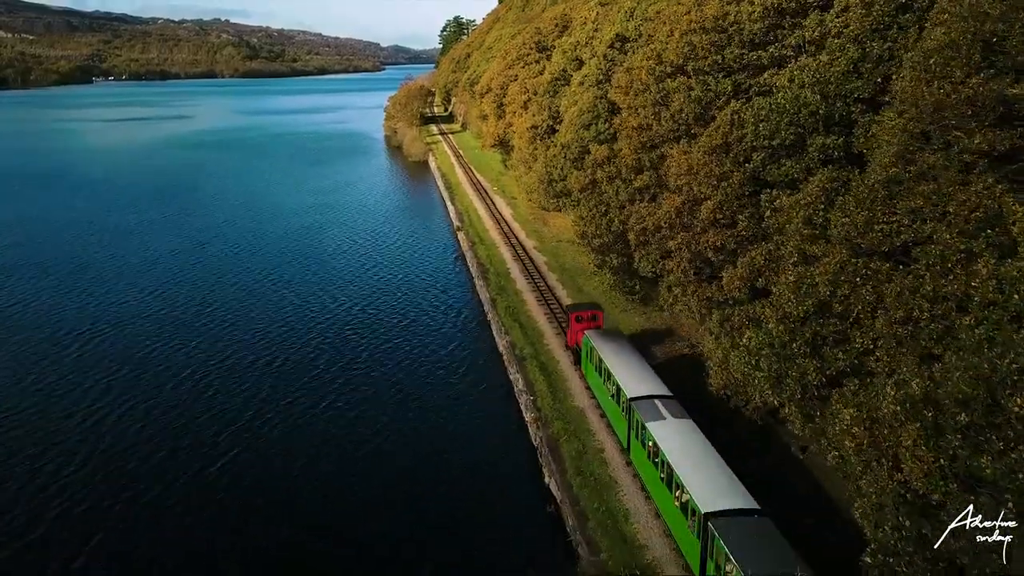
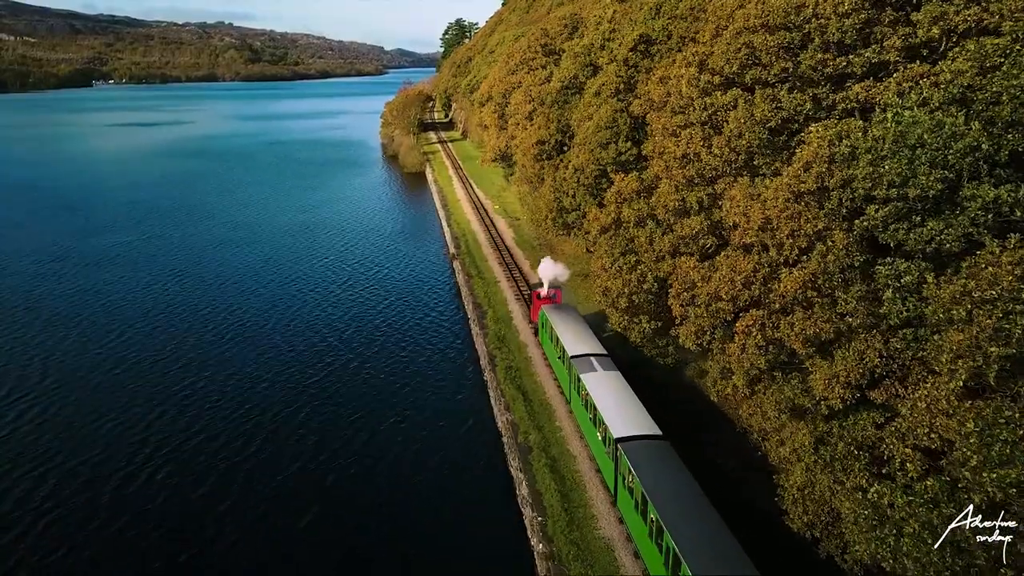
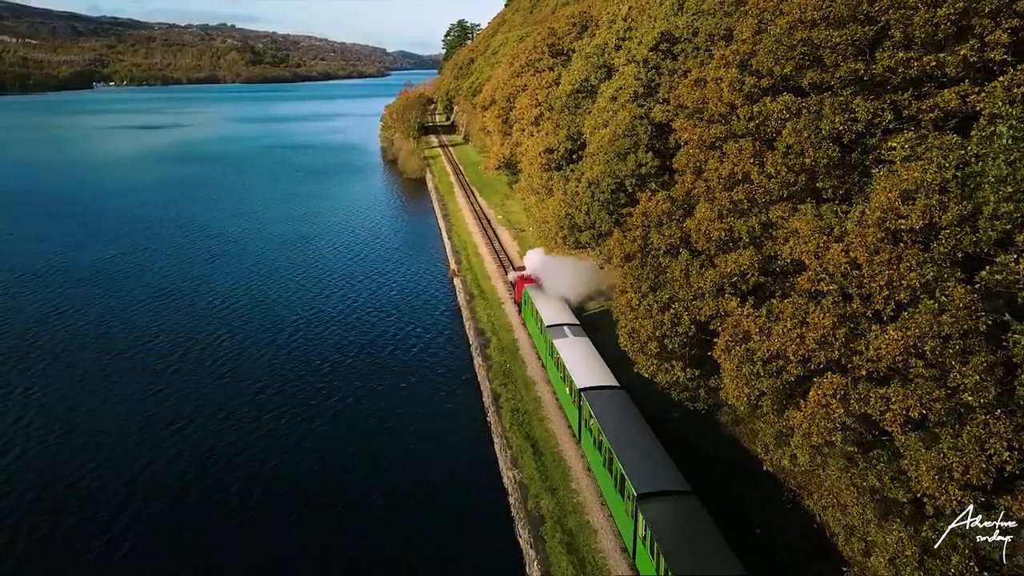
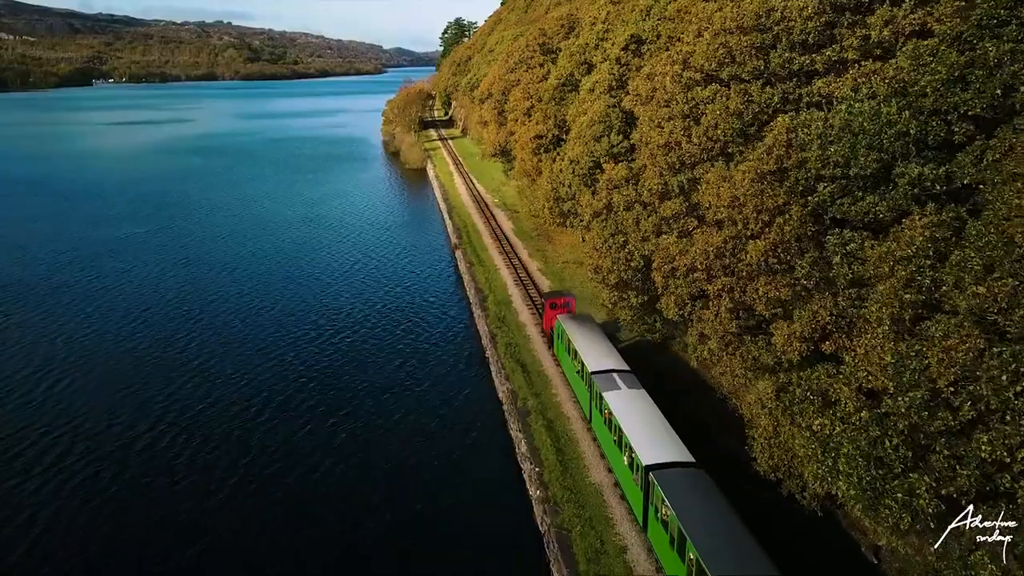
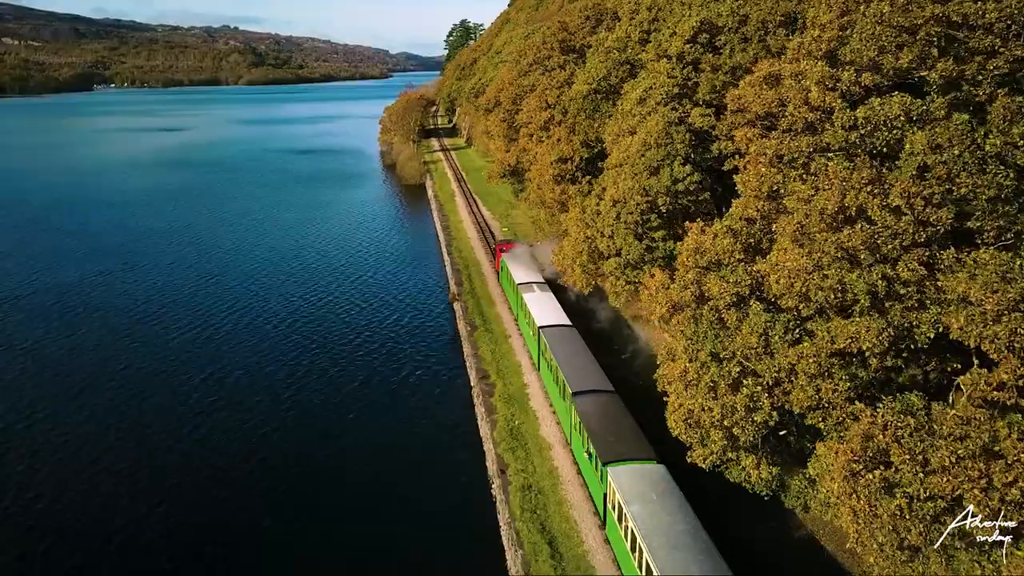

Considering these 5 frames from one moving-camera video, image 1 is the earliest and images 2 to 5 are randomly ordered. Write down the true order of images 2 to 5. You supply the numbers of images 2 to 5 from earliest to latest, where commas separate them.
4, 2, 3, 5
